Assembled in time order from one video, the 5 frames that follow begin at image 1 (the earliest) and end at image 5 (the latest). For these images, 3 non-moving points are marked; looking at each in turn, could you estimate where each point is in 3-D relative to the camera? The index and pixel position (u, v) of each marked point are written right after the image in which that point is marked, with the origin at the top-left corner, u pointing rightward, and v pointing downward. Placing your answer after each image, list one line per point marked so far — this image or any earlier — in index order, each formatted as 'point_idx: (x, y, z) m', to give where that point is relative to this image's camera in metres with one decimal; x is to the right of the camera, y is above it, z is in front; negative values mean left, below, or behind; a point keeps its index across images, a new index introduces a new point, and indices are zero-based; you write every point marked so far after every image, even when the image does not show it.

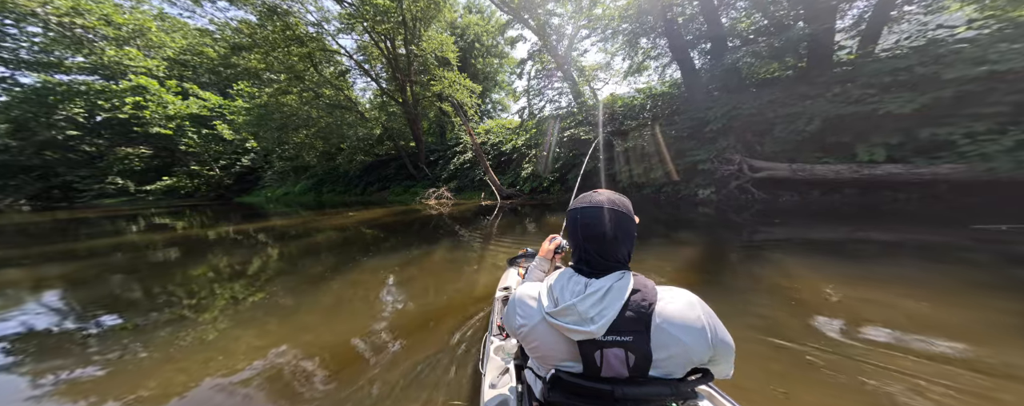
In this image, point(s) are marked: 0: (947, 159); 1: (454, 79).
0: (+7.4, +0.7, +4.7) m
1: (-2.9, +5.8, +12.6) m
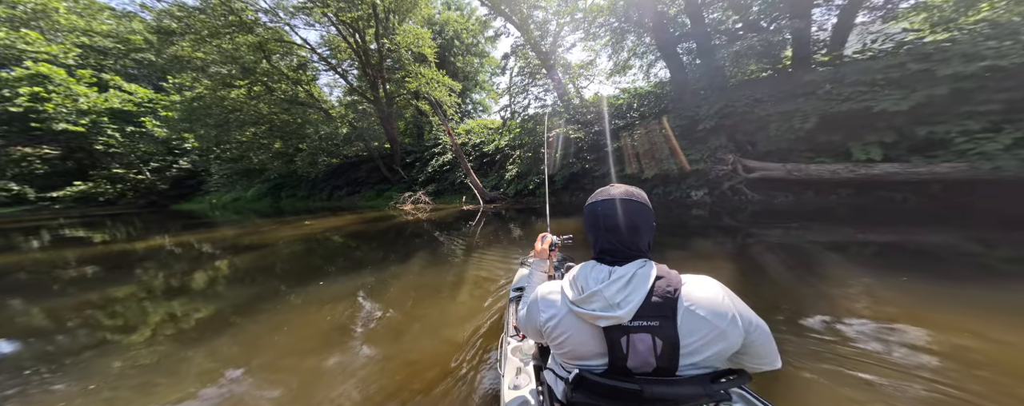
0: (+7.1, +0.7, +4.5) m
1: (-3.6, +5.6, +11.9) m
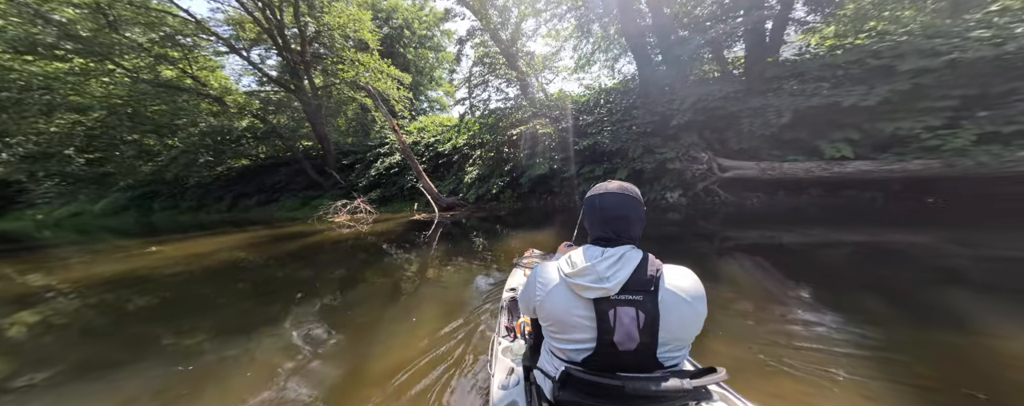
0: (+6.5, +0.8, +4.5) m
1: (-5.2, +5.3, +10.5) m
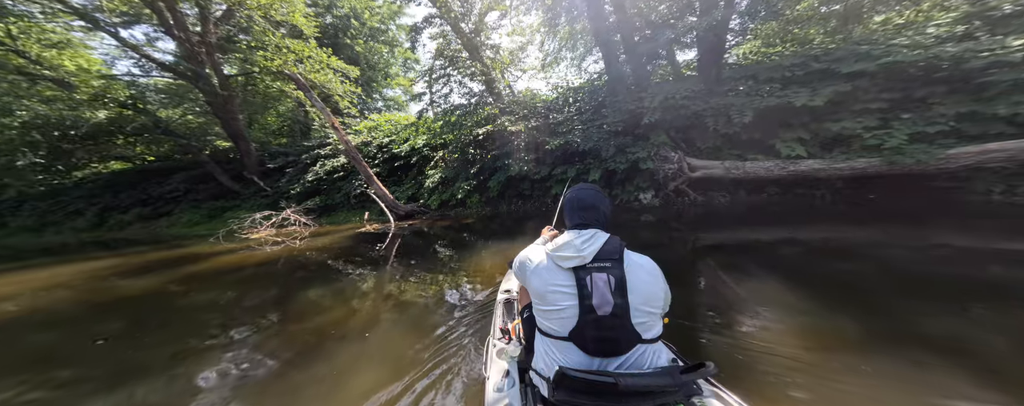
0: (+6.0, +0.9, +4.8) m
1: (-6.6, +5.0, +9.2) m
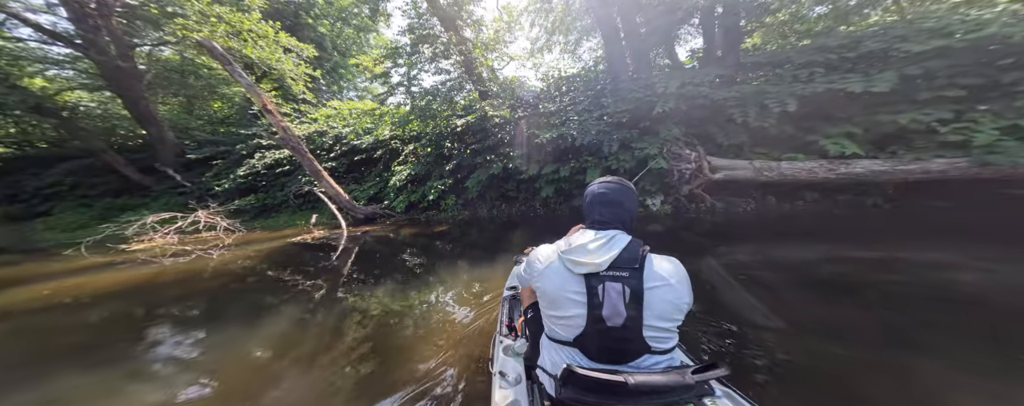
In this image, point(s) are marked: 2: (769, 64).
0: (+5.7, +0.7, +3.8) m
1: (-6.8, +5.0, +8.2) m
2: (+5.1, +2.7, +5.6) m
